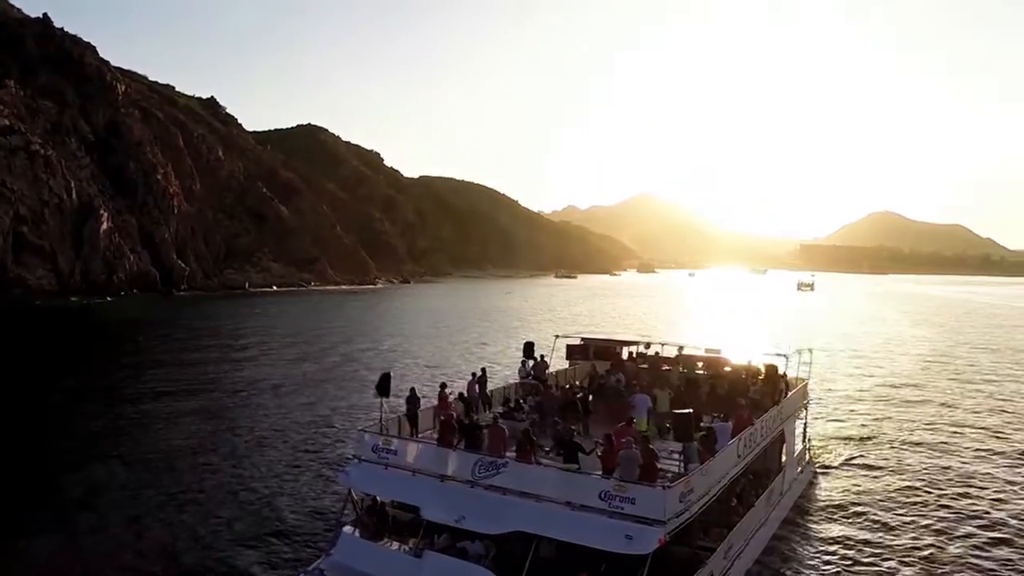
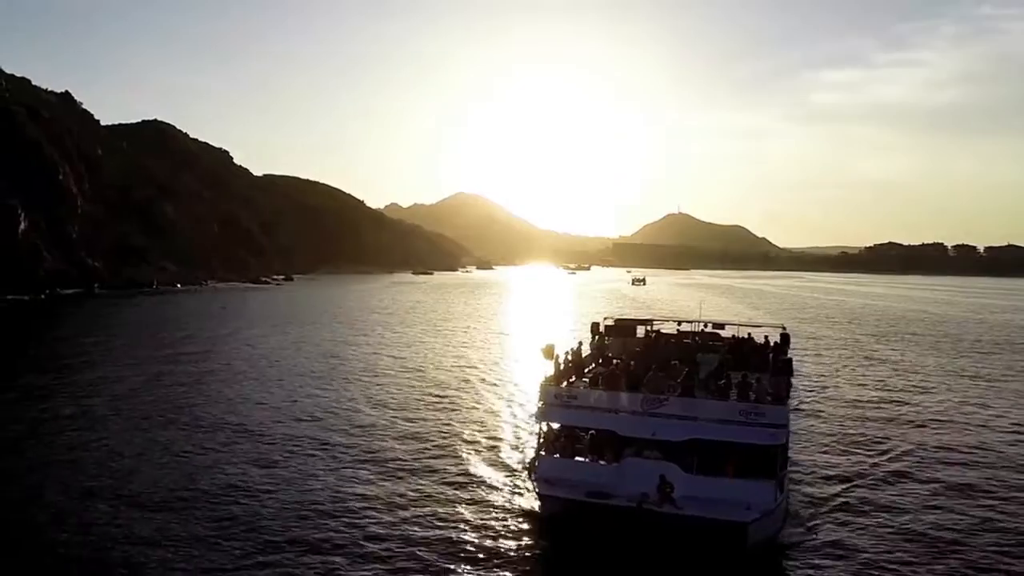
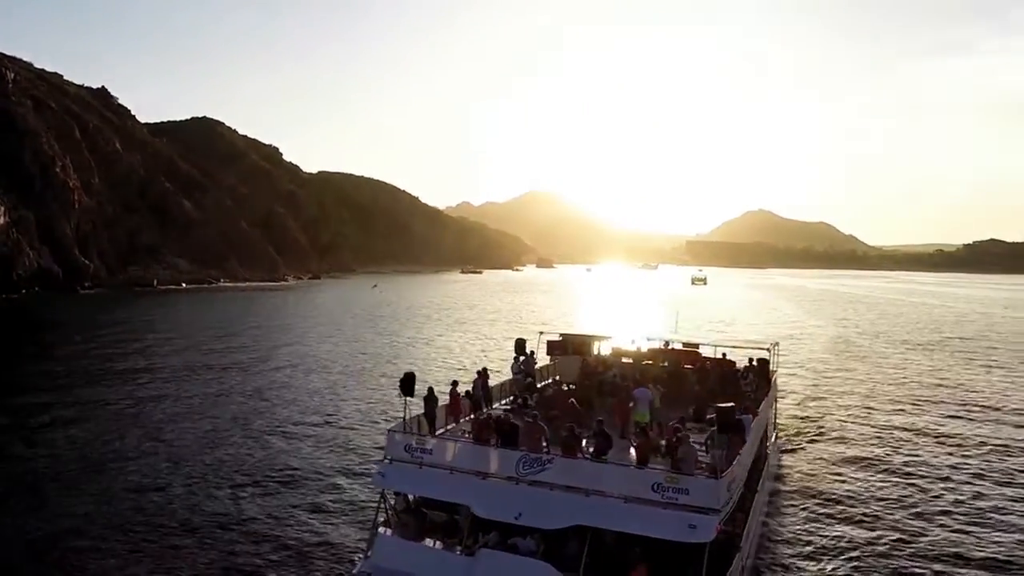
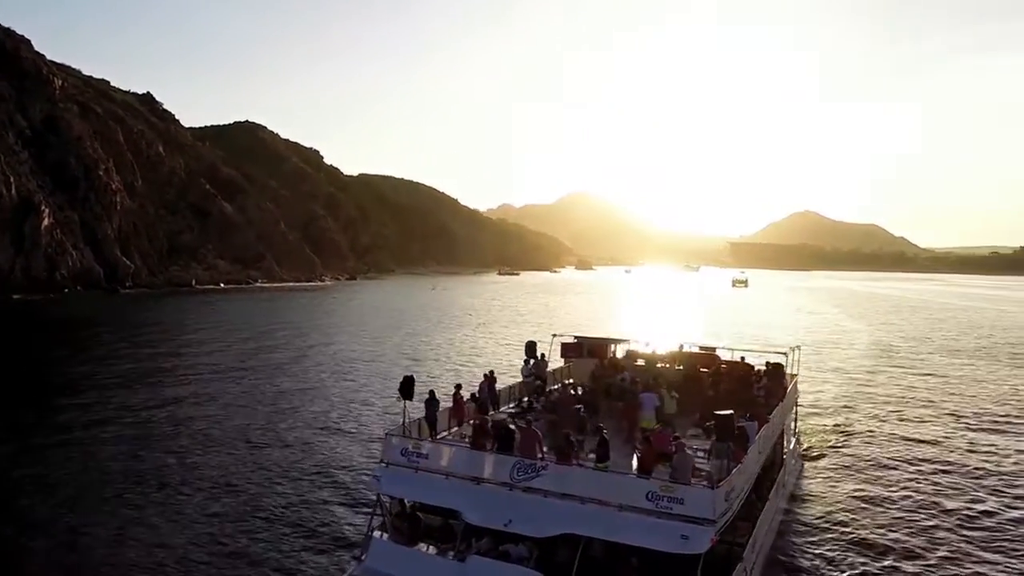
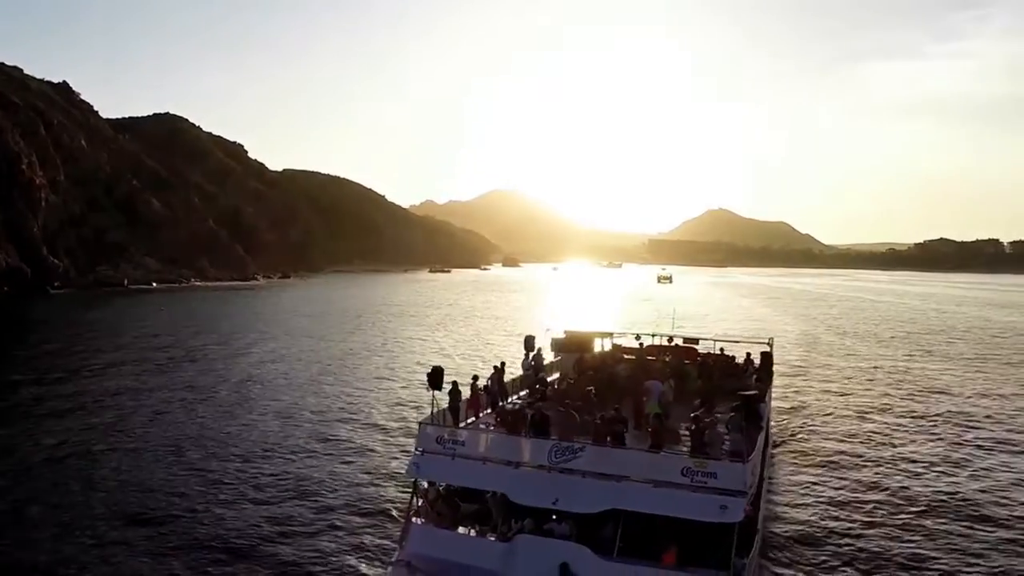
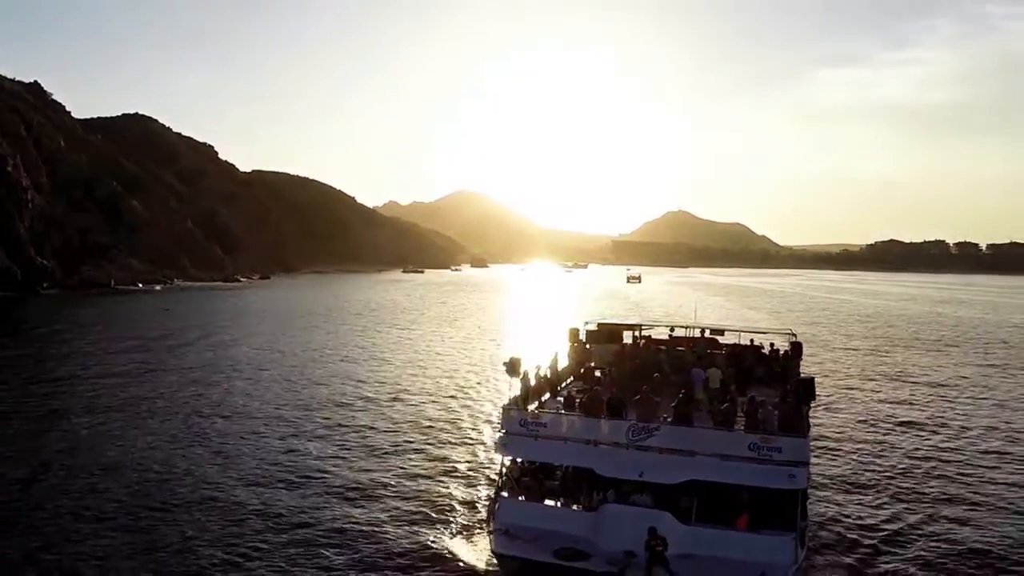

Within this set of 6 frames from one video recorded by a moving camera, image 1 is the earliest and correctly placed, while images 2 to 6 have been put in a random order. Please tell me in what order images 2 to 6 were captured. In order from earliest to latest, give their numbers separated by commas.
4, 3, 5, 6, 2
